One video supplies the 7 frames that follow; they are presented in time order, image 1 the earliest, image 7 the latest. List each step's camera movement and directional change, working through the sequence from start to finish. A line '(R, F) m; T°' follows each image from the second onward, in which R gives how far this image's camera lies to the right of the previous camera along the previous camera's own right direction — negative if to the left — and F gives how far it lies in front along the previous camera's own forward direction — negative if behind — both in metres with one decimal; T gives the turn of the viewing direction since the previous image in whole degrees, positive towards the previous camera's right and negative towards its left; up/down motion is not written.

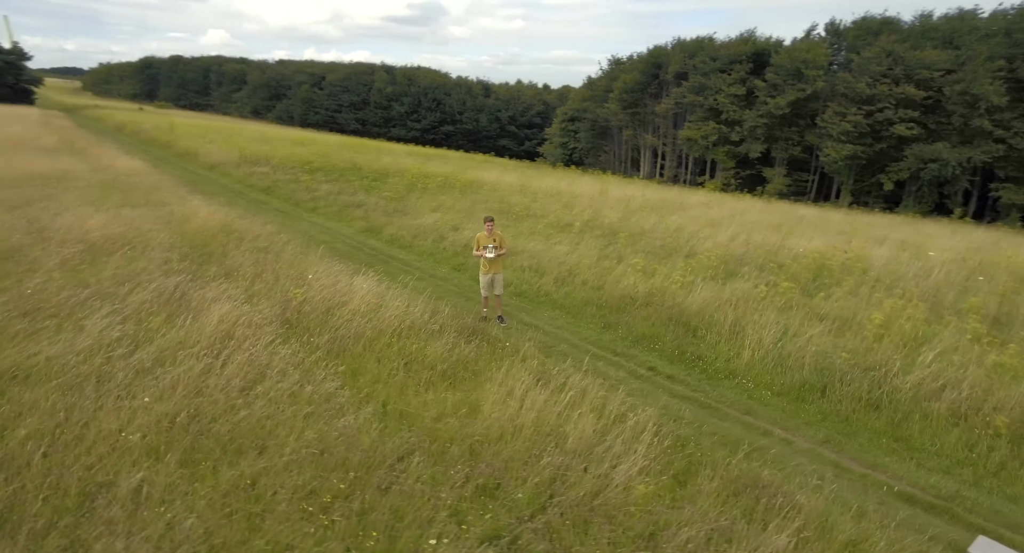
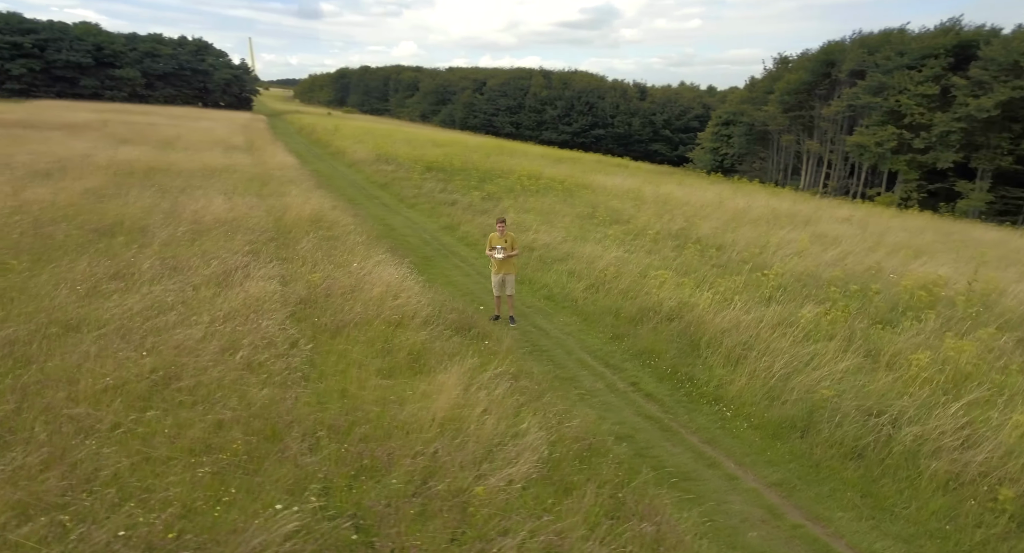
(+2.4, +0.1) m; -15°
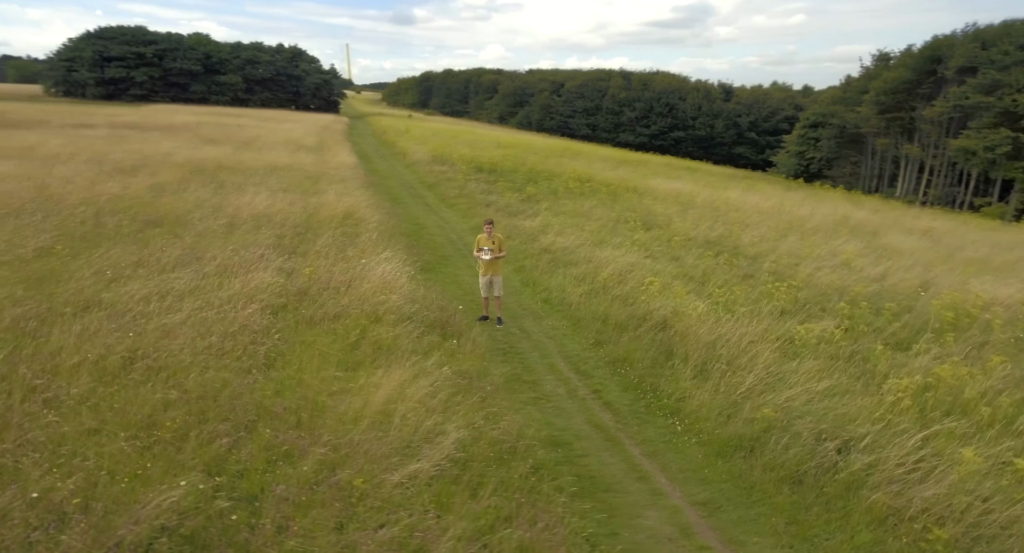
(+1.6, 0.0) m; -8°
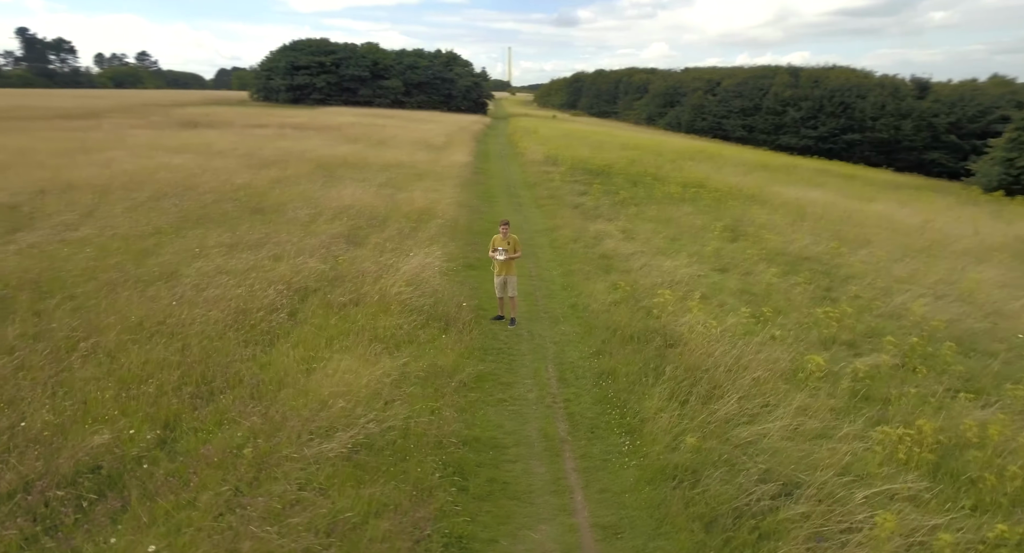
(+2.3, +0.2) m; -15°
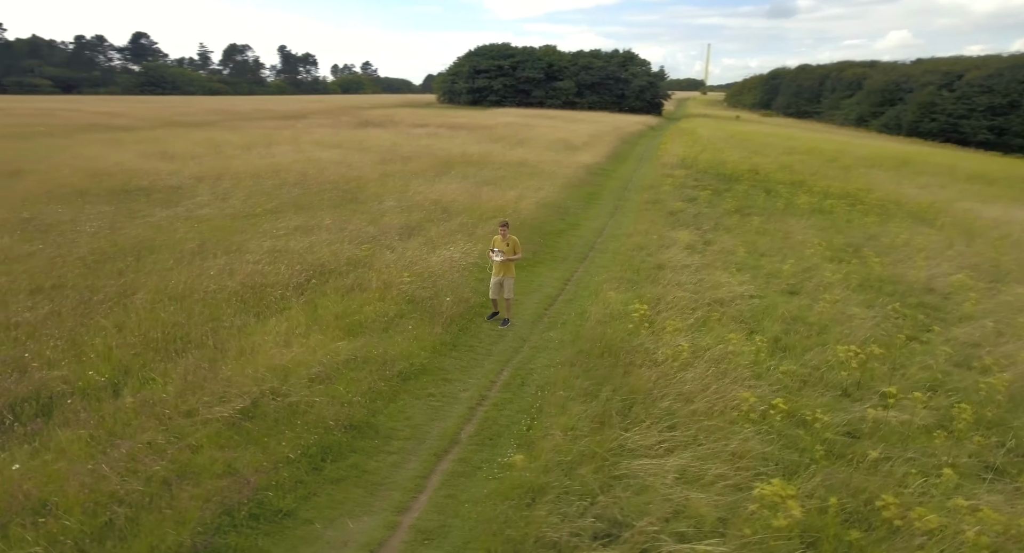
(+3.1, +0.6) m; -18°
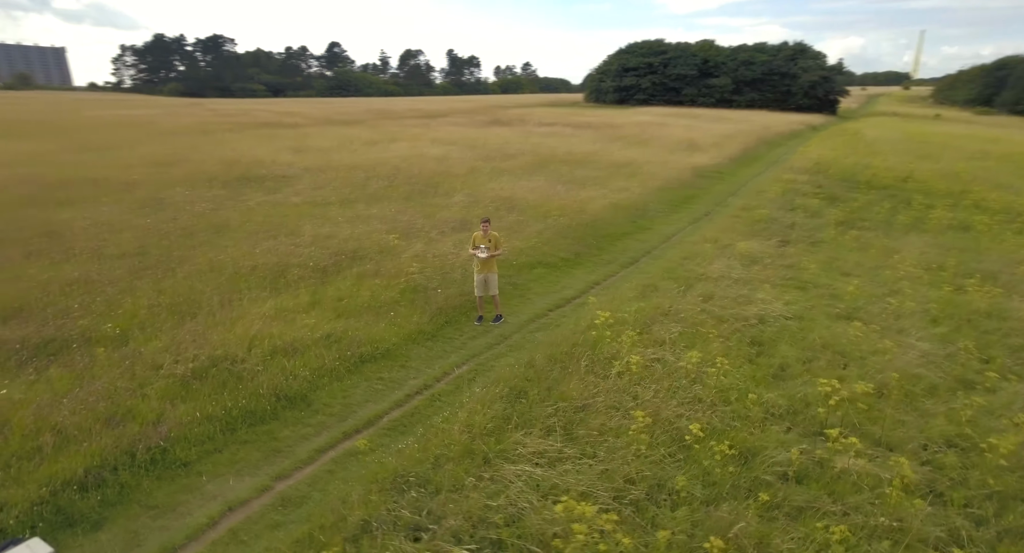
(+2.7, +0.4) m; -15°
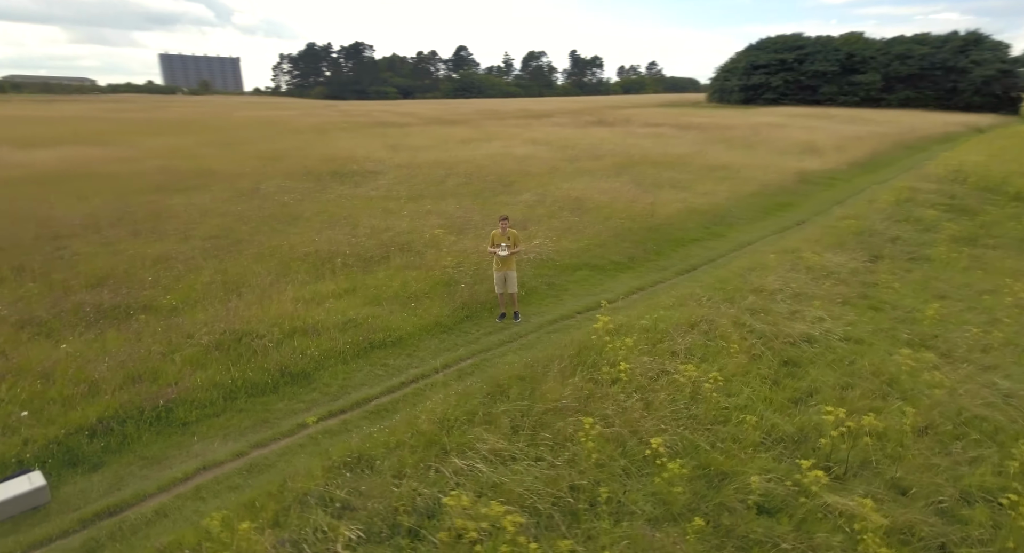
(+1.6, +0.2) m; -12°
